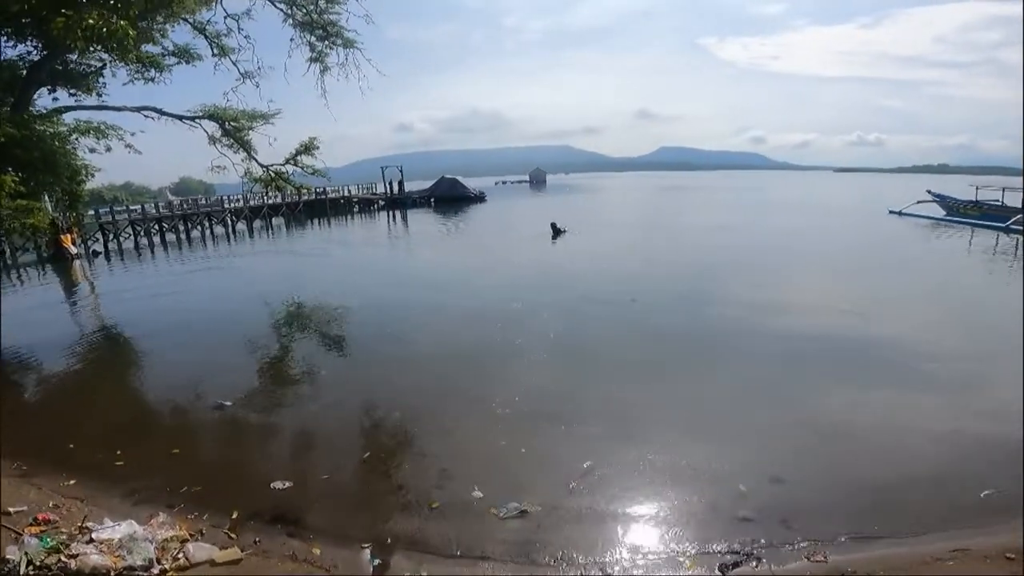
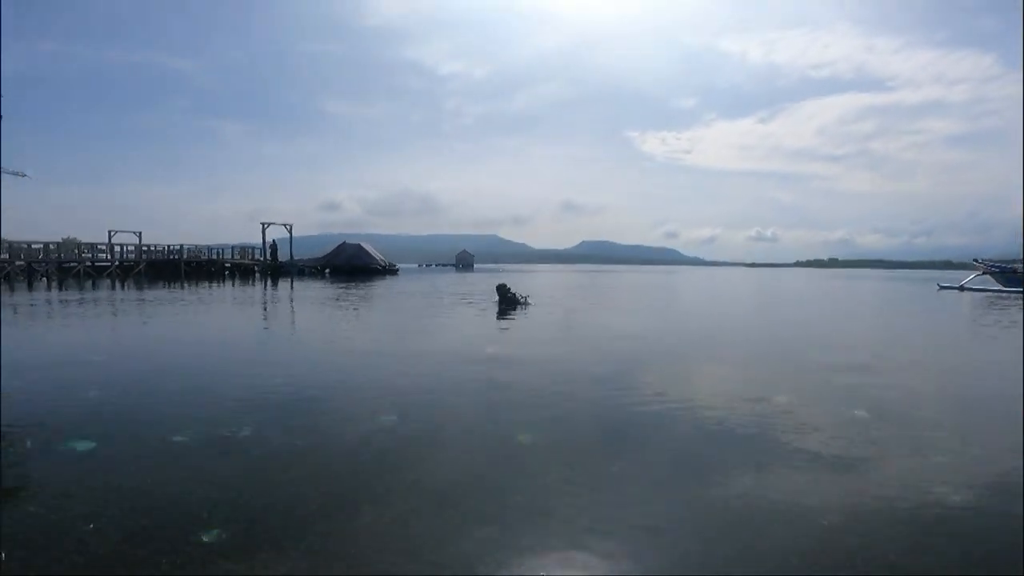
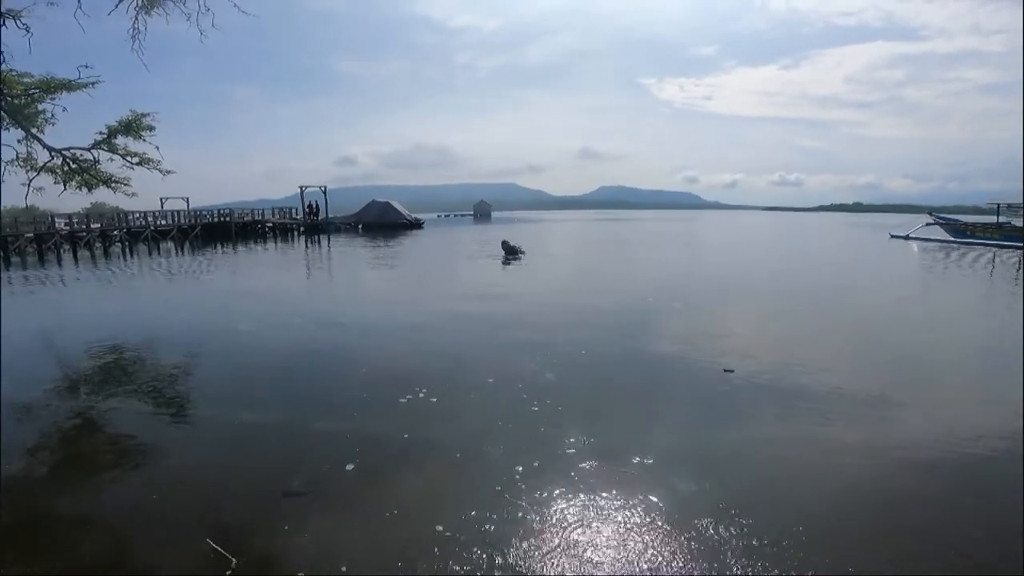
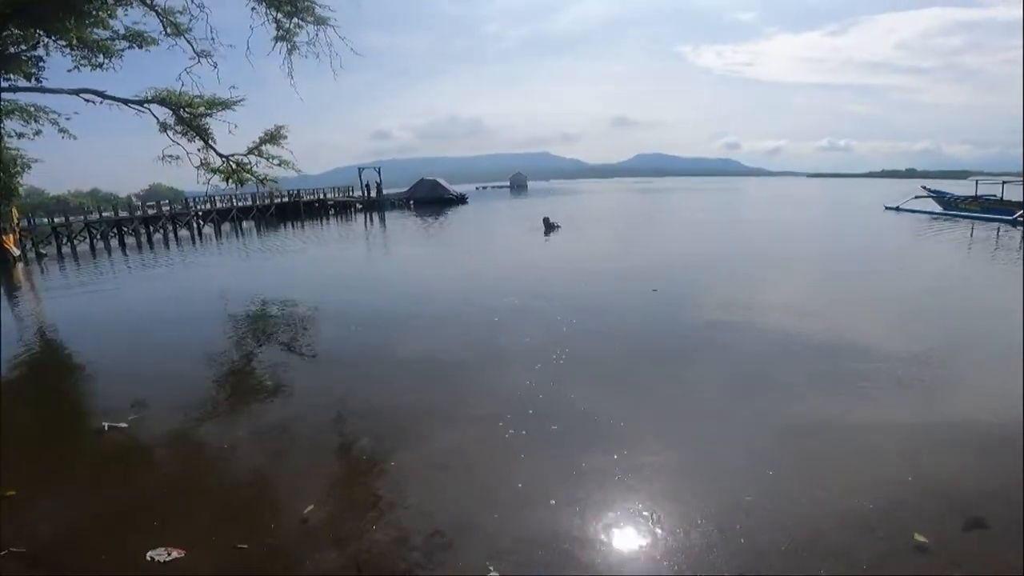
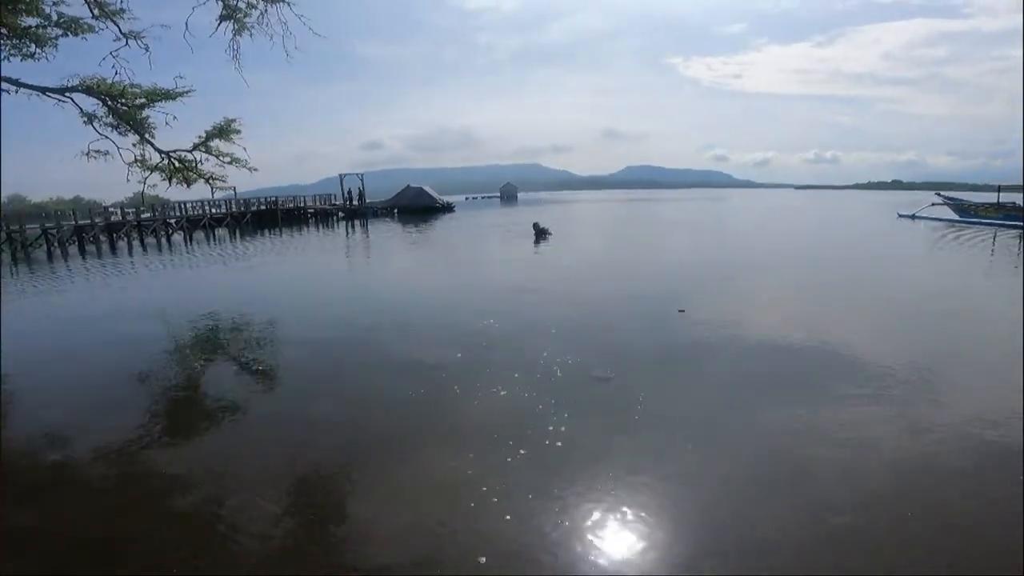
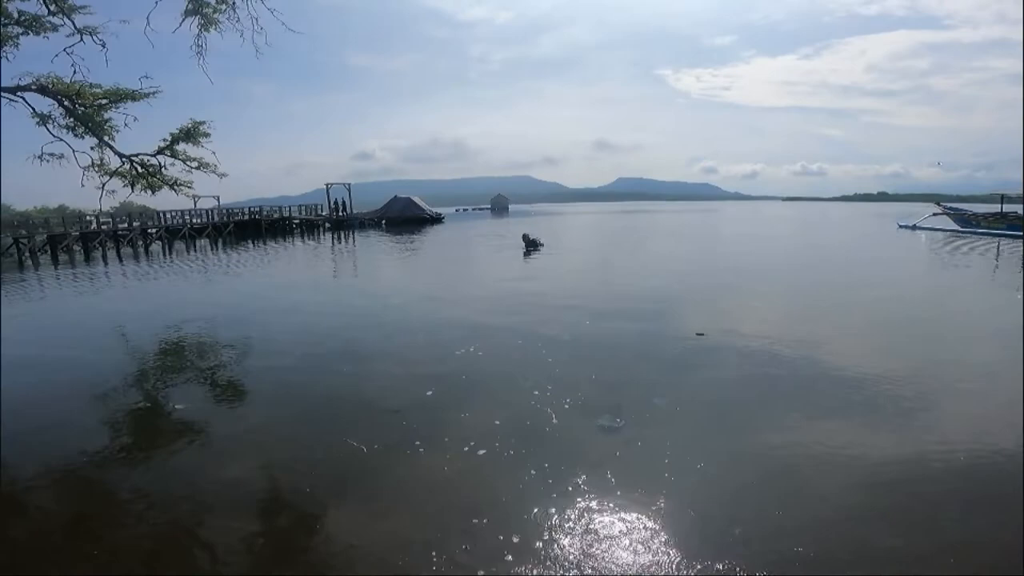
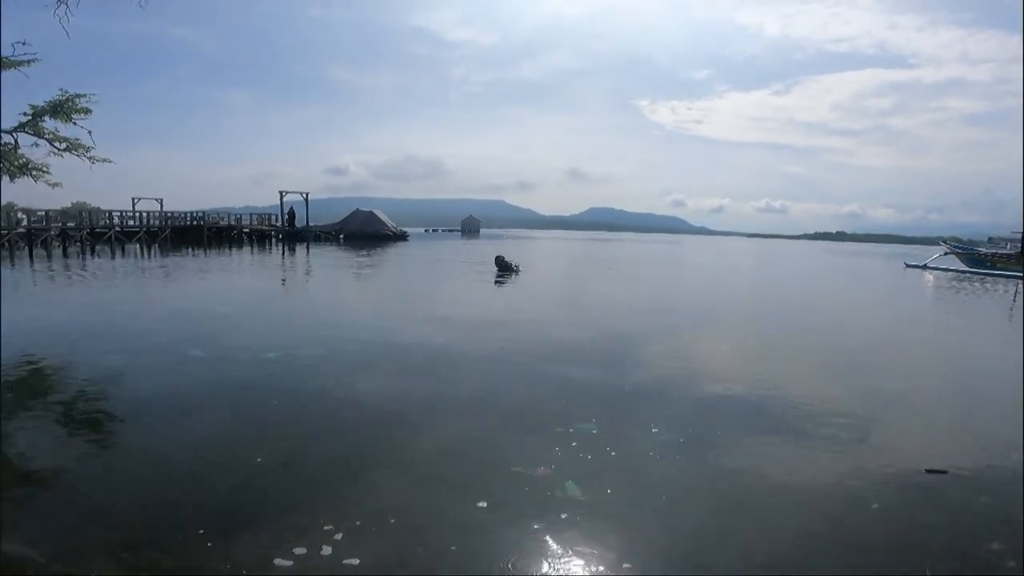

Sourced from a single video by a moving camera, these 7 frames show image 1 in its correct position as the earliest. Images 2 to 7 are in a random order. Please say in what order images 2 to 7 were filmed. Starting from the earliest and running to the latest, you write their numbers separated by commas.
4, 5, 6, 3, 7, 2
